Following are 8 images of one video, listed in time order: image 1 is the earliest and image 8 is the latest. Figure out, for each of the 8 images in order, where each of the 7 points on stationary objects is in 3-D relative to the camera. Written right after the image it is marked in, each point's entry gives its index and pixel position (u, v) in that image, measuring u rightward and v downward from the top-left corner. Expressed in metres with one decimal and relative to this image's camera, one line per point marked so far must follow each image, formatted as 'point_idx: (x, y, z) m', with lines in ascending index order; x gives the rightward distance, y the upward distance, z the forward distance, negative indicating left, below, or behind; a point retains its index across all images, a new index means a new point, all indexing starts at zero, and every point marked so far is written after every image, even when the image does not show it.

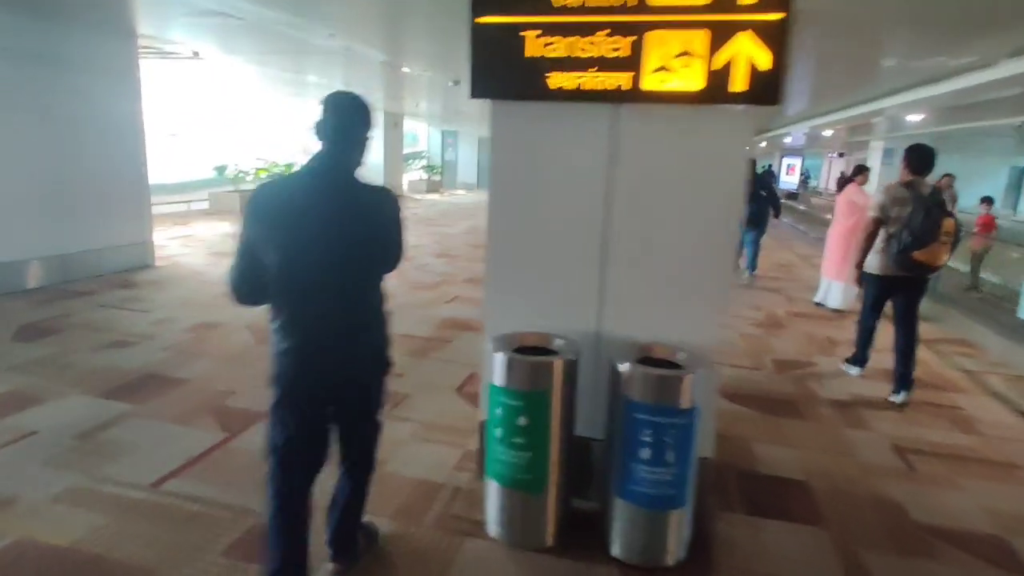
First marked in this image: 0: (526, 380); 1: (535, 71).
0: (+0.1, -0.4, +2.3) m
1: (+0.1, +0.9, +2.4) m
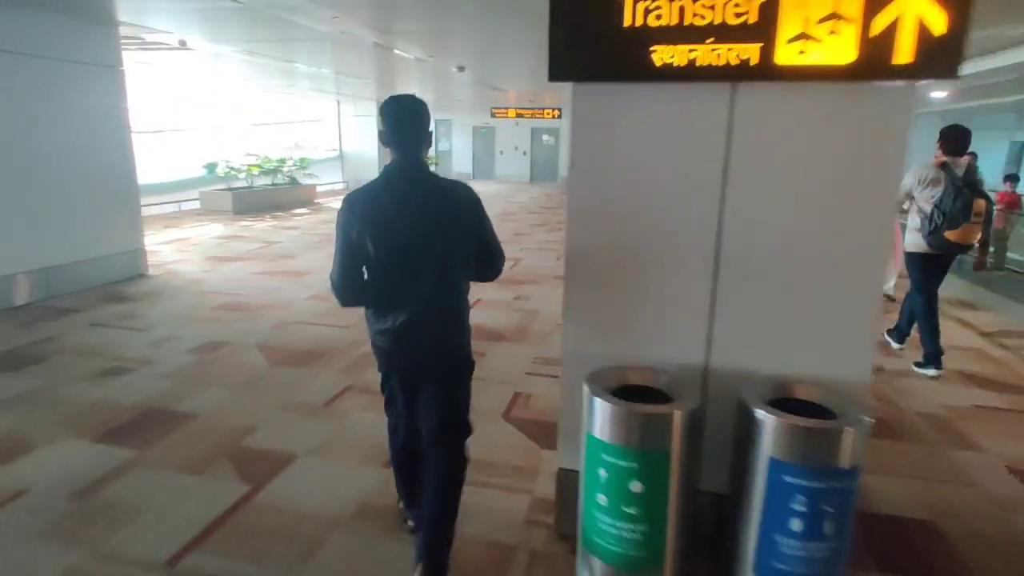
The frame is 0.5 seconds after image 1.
0: (+0.4, -0.5, +1.8) m
1: (+0.4, +0.8, +1.9) m
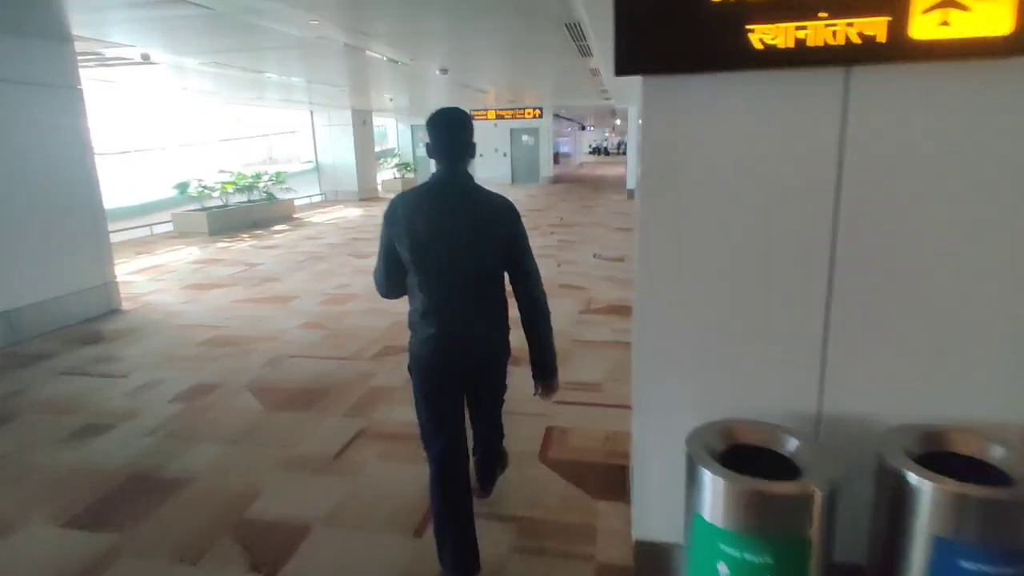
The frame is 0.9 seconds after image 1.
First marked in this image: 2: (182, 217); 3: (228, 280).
0: (+0.6, -0.6, +1.4) m
1: (+0.6, +0.7, +1.5) m
2: (-6.4, +1.4, +11.4) m
3: (-3.7, +0.1, +7.6) m
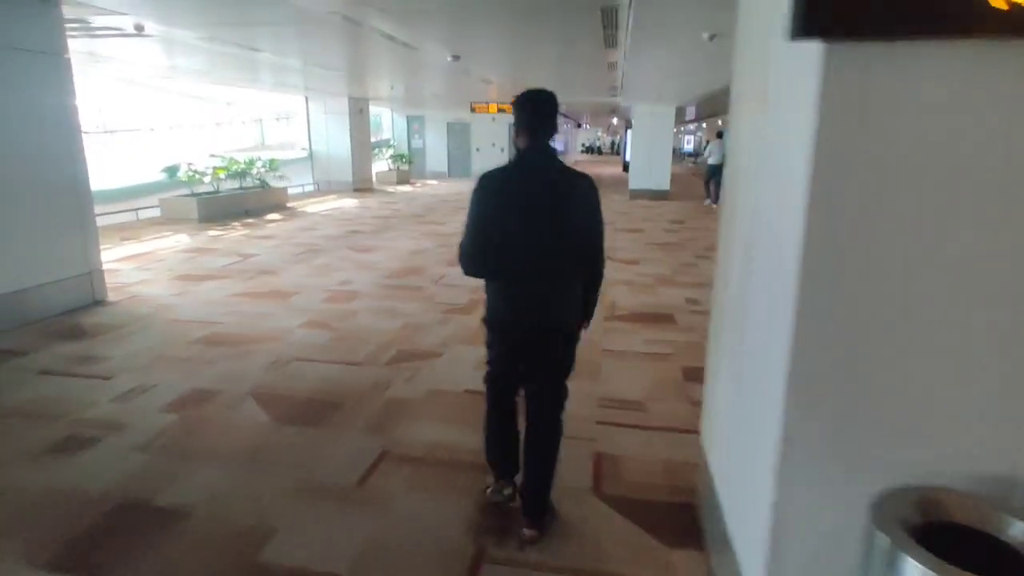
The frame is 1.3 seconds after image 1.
0: (+0.9, -0.6, +1.1) m
1: (+0.9, +0.6, +1.1) m
2: (-6.3, +1.6, +10.9) m
3: (-3.5, +0.2, +7.1) m
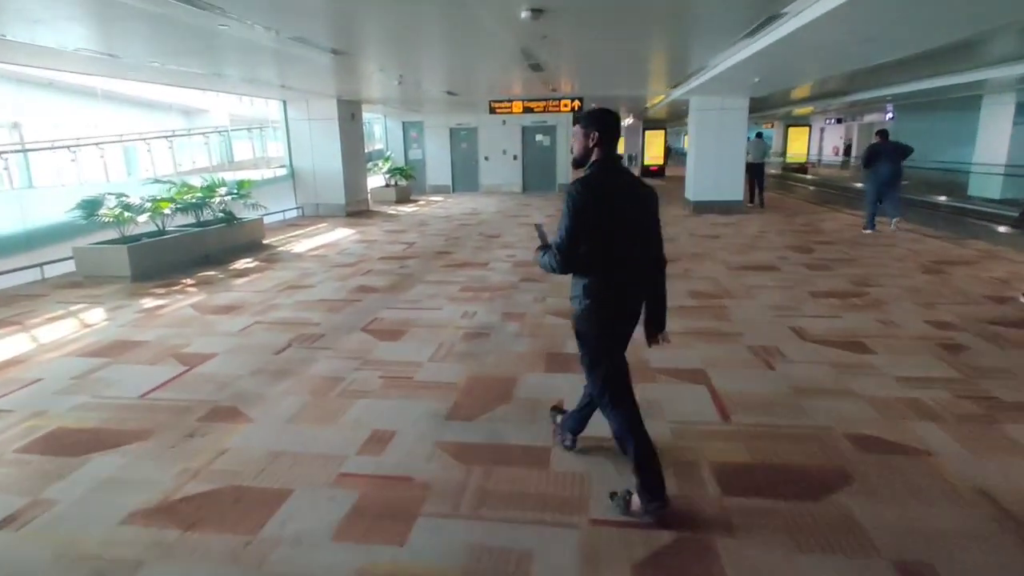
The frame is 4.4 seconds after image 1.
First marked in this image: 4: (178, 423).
0: (+2.2, -1.4, -2.2) m
1: (+2.1, -0.2, -2.1) m
2: (-5.3, +0.5, +7.4) m
3: (-2.4, -0.8, +3.7) m
4: (-2.1, -0.8, +3.6) m
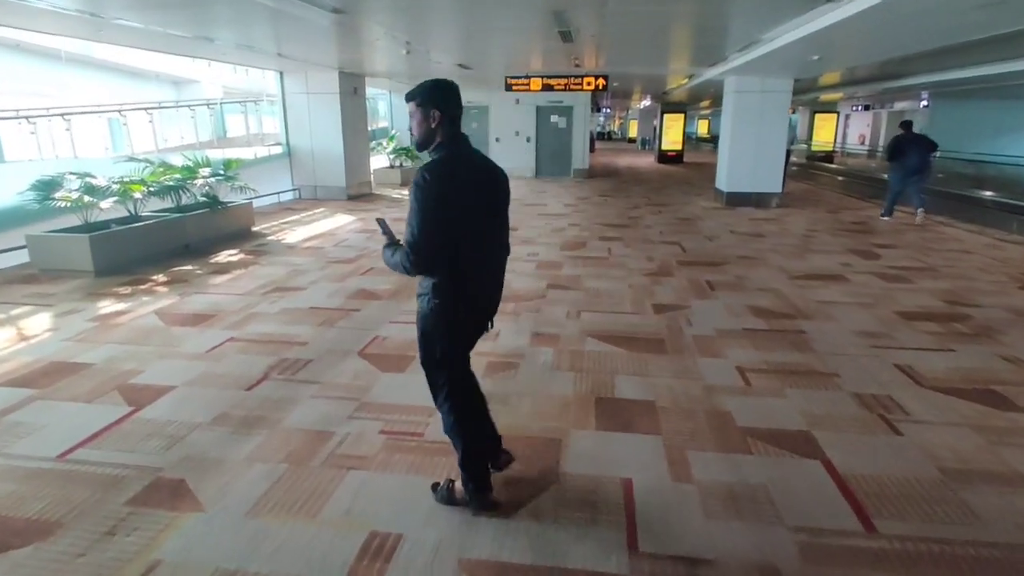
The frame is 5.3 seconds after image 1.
0: (+2.4, -1.8, -3.2) m
1: (+2.3, -0.6, -3.2) m
2: (-5.1, +0.5, +6.4) m
3: (-2.2, -0.9, +2.7) m
4: (-1.8, -1.0, +2.6) m
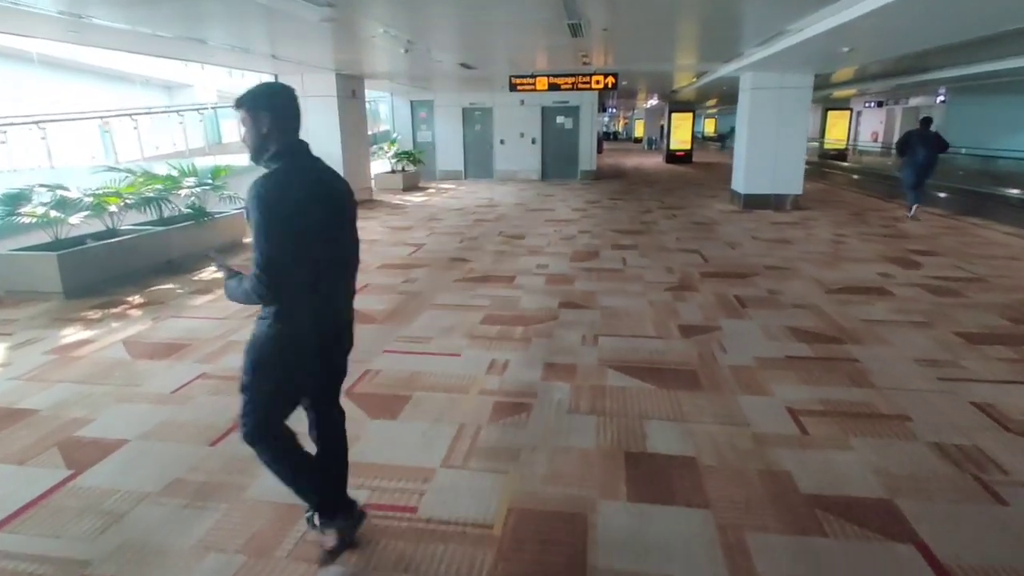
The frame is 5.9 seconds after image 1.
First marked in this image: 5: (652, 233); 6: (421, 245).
0: (+2.4, -2.0, -3.8) m
1: (+2.3, -0.7, -3.8) m
2: (-5.0, +0.3, +5.8) m
3: (-2.1, -1.1, +2.1) m
4: (-1.8, -1.1, +2.0) m
5: (+2.2, +0.9, +9.3) m
6: (-1.3, +0.6, +8.4) m
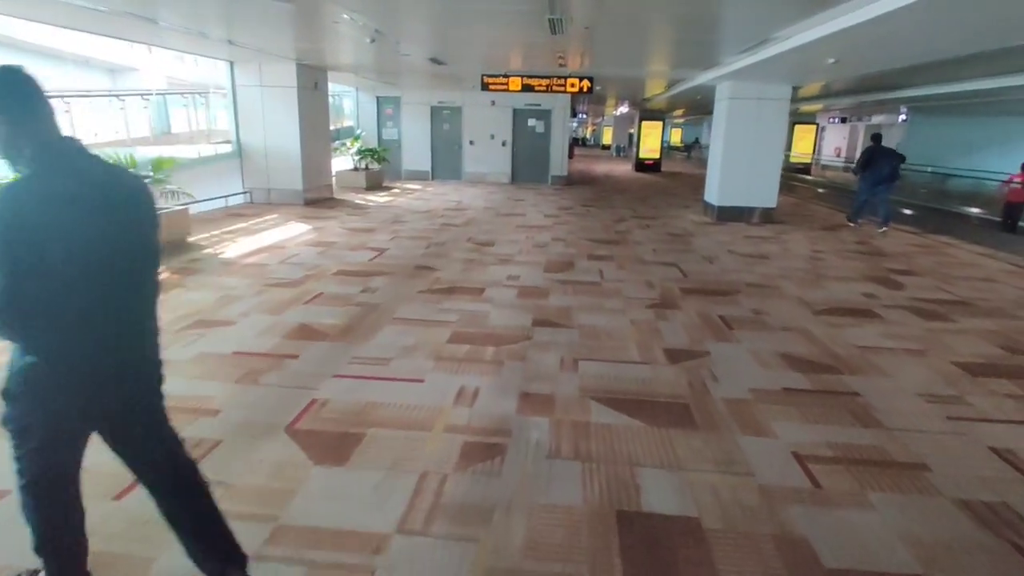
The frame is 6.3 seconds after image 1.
0: (+2.7, -2.1, -4.2) m
1: (+2.6, -0.9, -4.1) m
2: (-5.2, +0.3, +5.0) m
3: (-2.2, -1.2, +1.5) m
4: (-1.8, -1.2, +1.4) m
5: (+1.8, +0.7, +9.0) m
6: (-1.7, +0.5, +7.8) m
